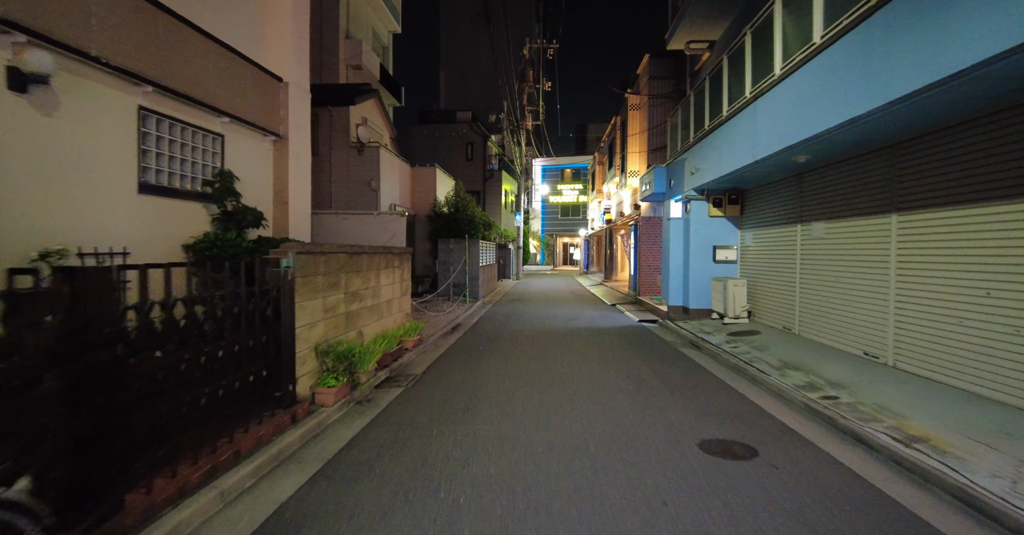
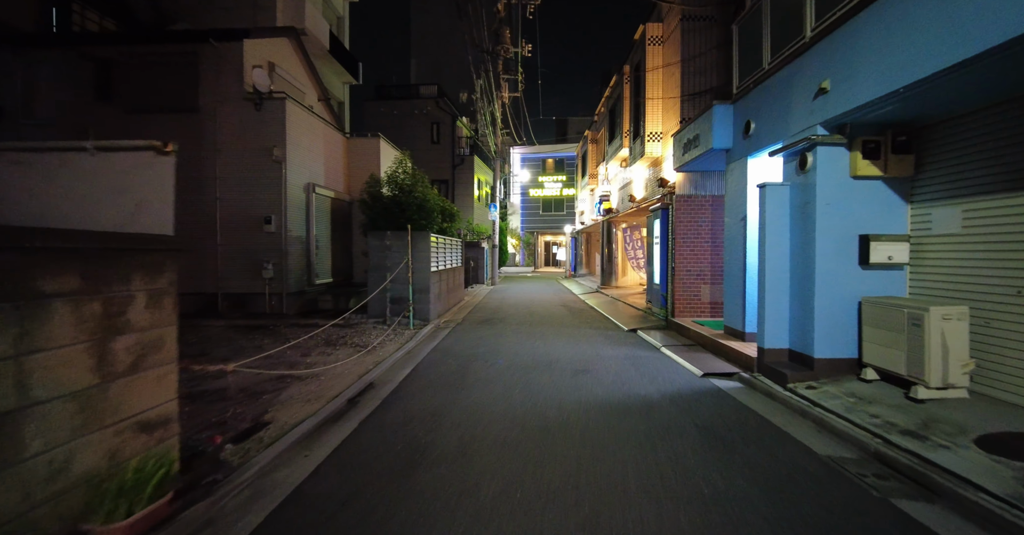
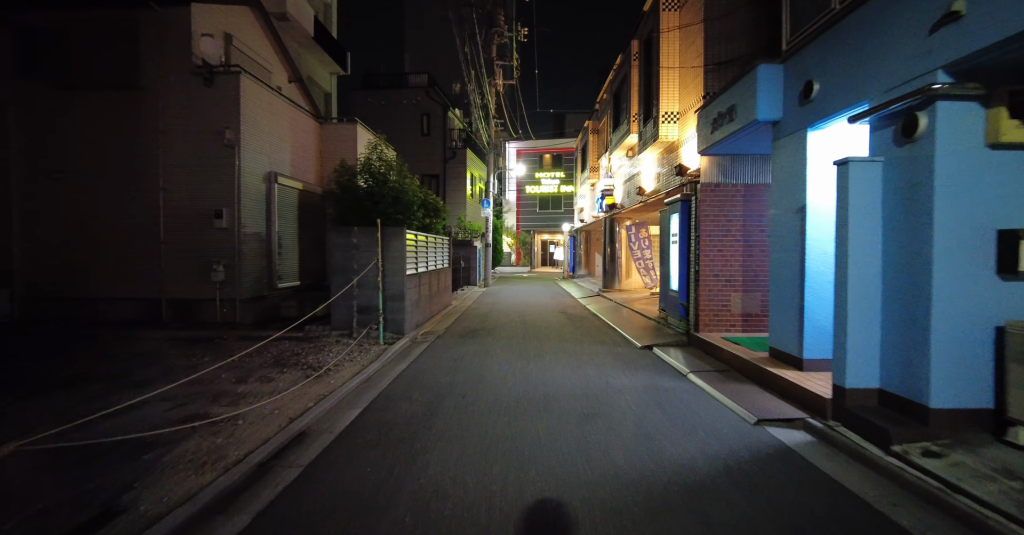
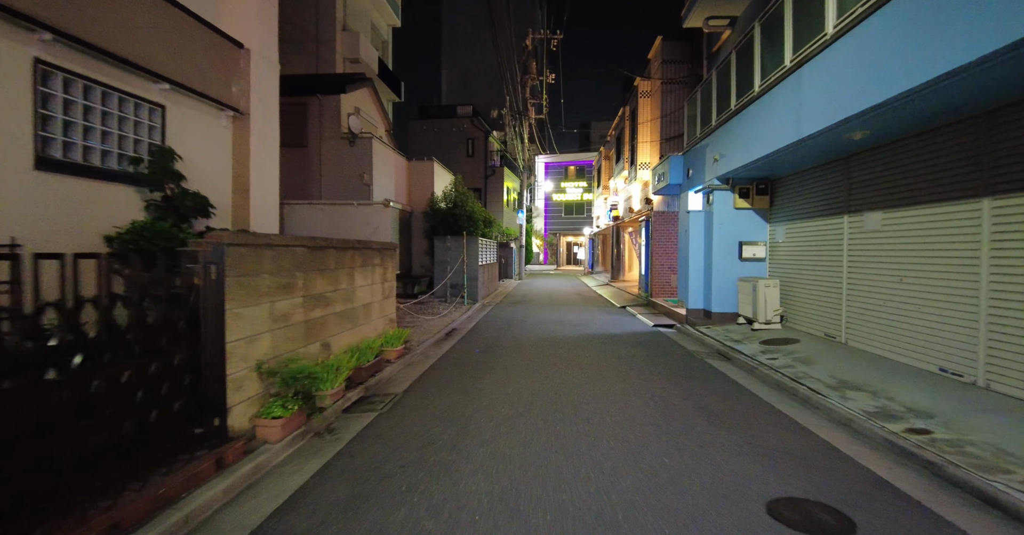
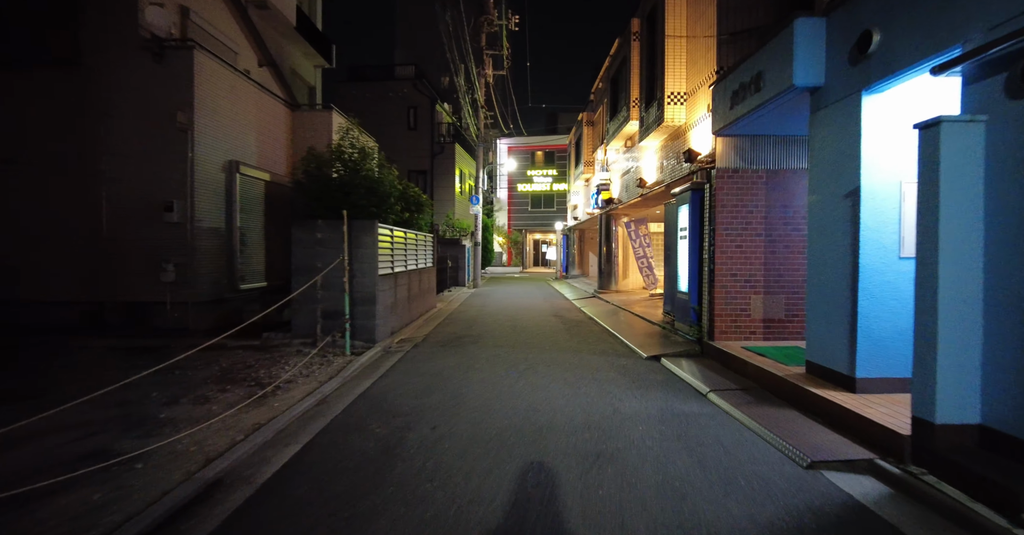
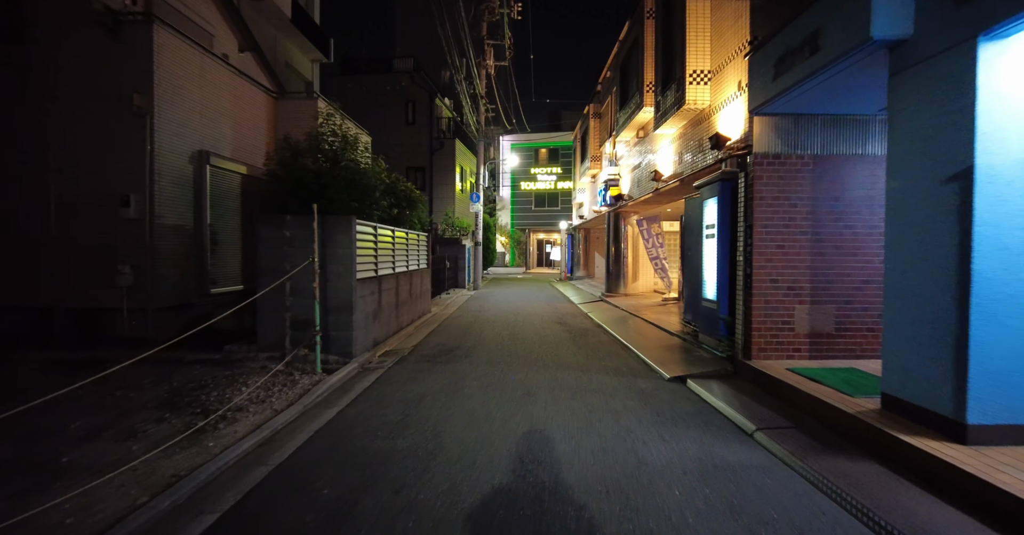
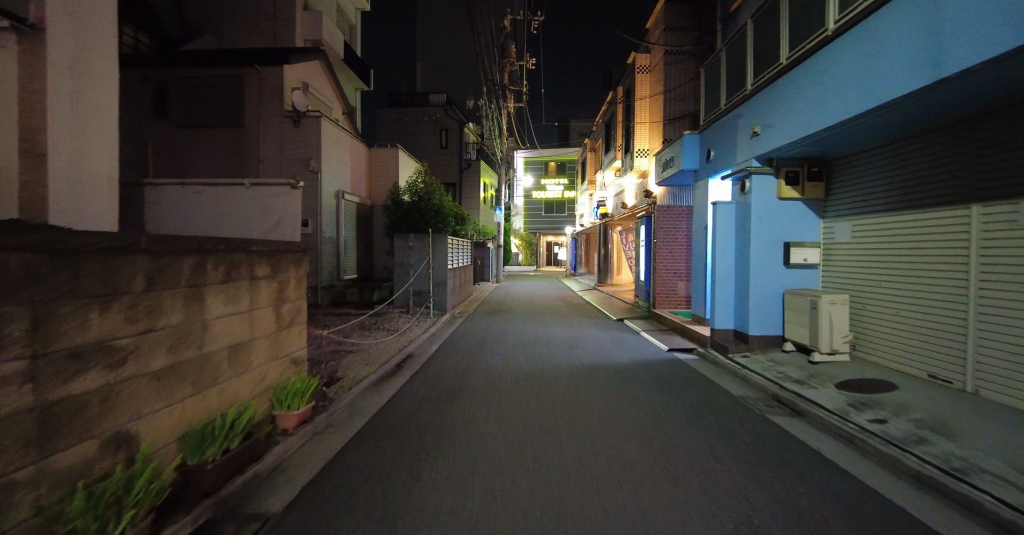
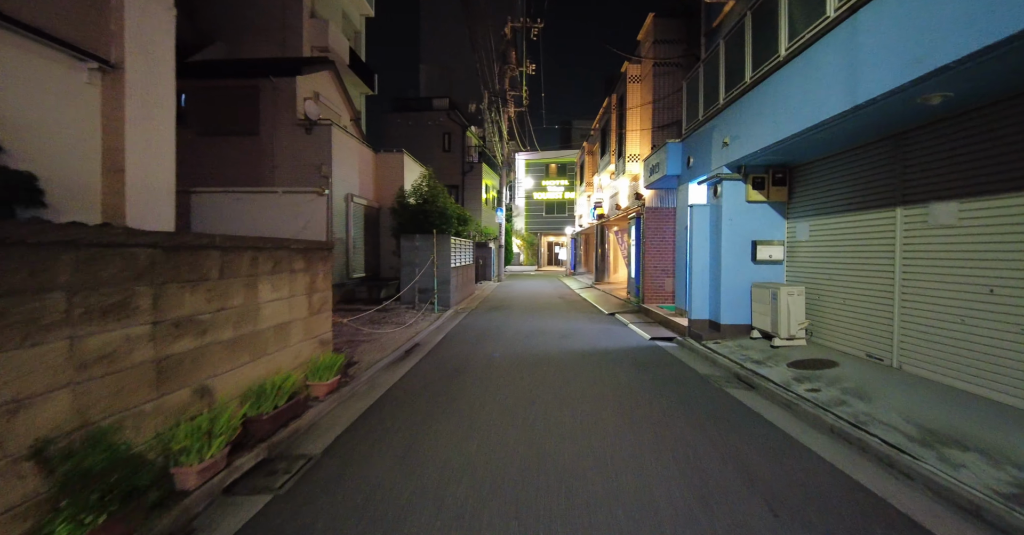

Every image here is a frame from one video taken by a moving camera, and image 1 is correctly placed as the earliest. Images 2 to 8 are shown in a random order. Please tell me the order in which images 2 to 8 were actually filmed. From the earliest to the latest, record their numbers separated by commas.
4, 8, 7, 2, 3, 5, 6
